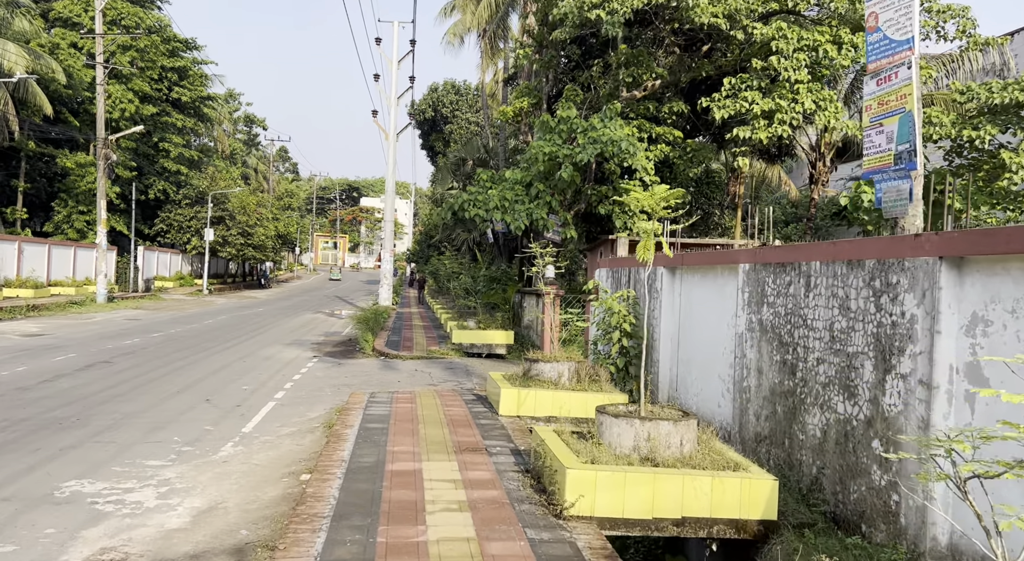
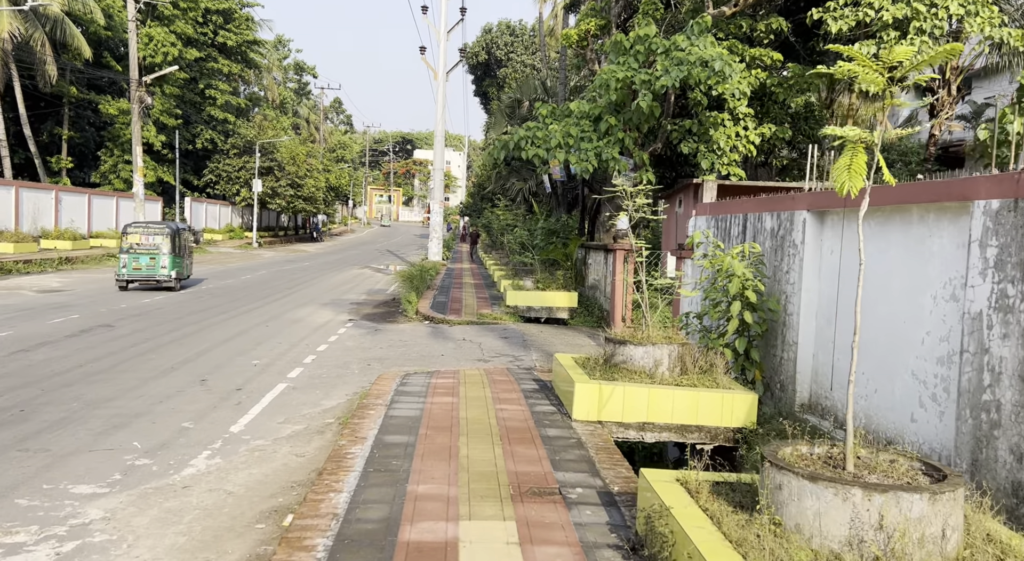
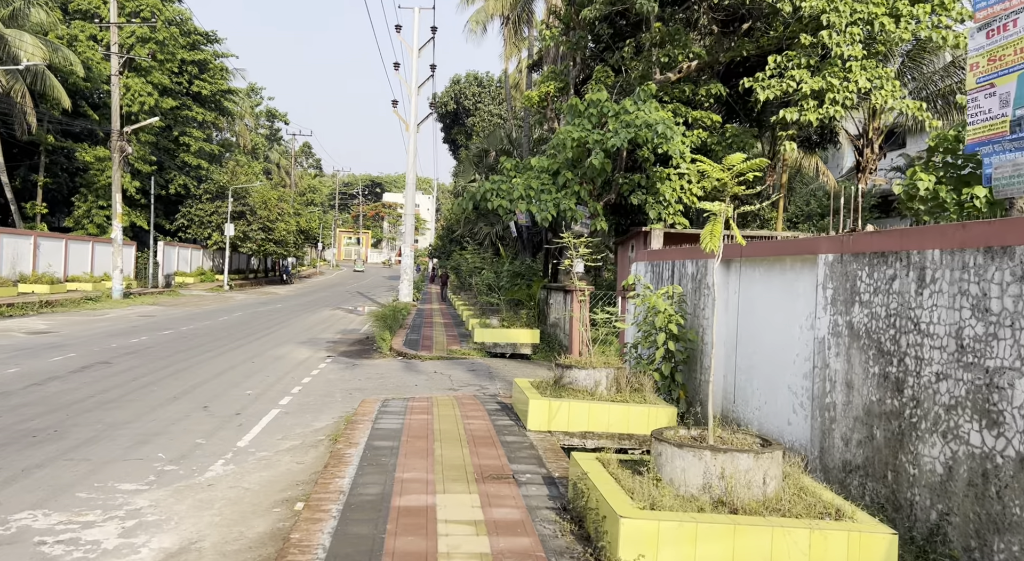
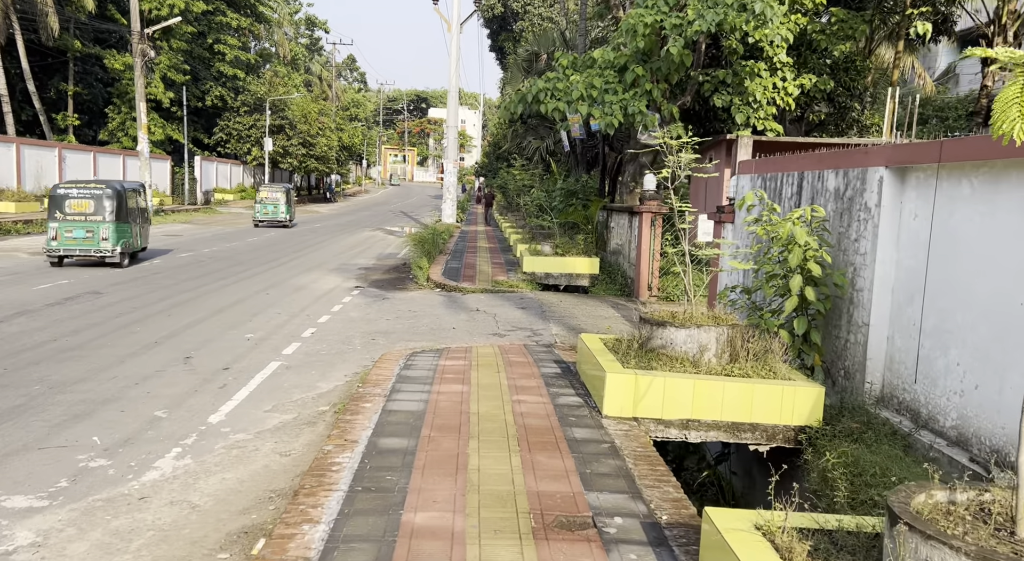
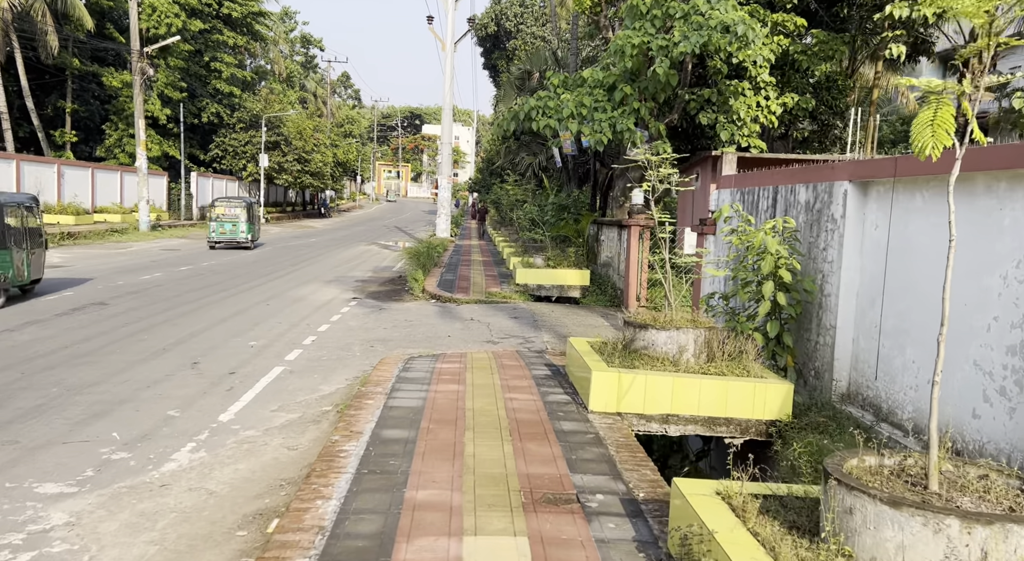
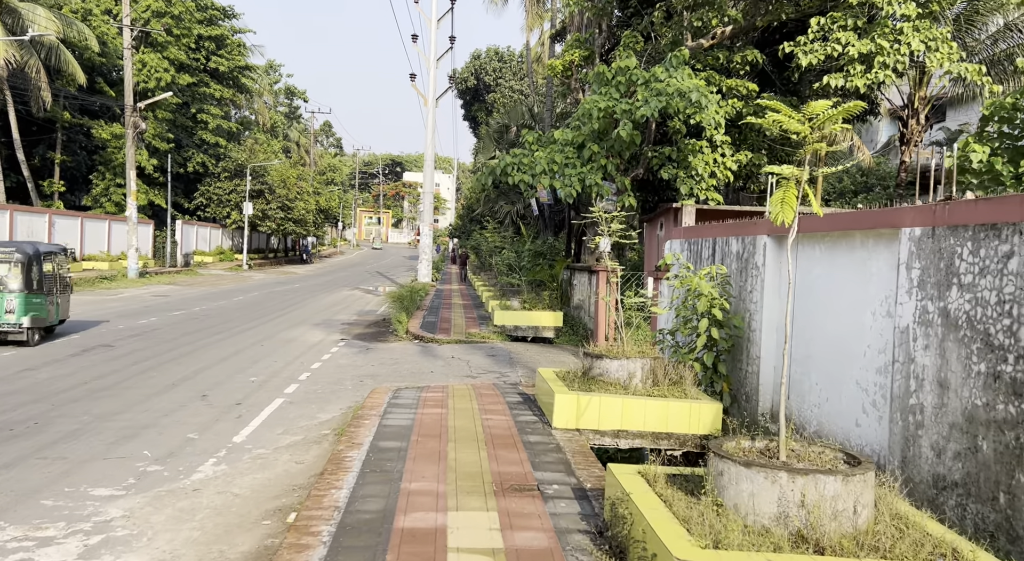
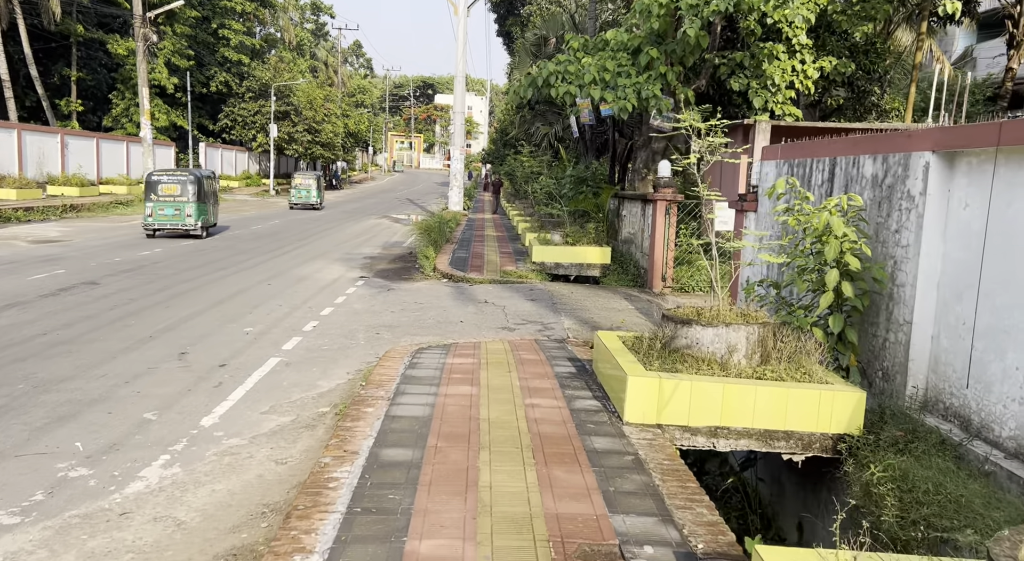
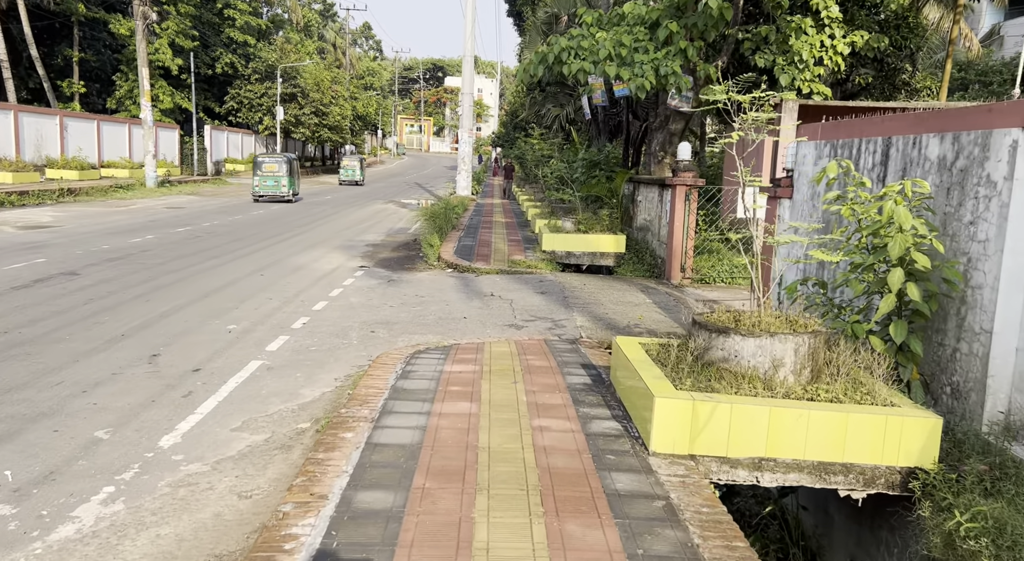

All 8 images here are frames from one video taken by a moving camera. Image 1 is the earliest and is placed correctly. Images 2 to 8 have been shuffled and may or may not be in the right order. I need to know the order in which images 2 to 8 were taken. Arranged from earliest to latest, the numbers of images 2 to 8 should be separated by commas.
3, 6, 2, 5, 4, 7, 8
